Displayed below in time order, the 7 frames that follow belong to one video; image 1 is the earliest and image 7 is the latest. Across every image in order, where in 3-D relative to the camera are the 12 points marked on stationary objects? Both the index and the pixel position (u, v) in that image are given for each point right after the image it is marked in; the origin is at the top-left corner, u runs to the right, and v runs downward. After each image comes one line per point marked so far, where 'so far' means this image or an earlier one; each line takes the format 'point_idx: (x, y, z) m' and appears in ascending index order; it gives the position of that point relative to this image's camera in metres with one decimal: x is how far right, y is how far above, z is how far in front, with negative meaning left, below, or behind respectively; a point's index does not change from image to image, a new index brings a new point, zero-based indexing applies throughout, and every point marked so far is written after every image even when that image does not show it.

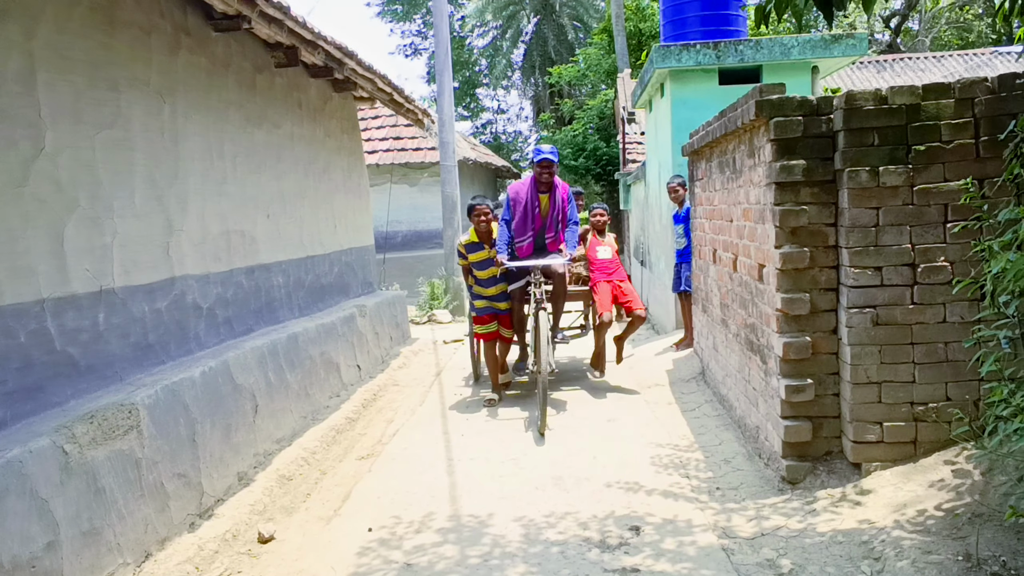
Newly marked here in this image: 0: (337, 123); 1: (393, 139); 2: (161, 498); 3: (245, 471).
0: (-1.7, +1.6, +7.8) m
1: (-1.8, +2.3, +12.4) m
2: (-1.5, -0.9, +3.4) m
3: (-1.4, -1.0, +4.4) m
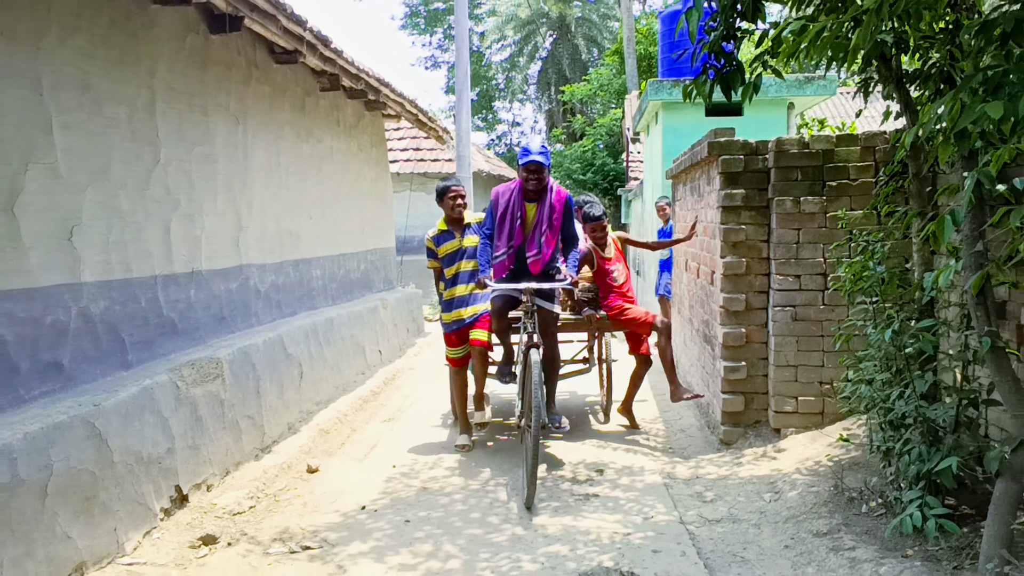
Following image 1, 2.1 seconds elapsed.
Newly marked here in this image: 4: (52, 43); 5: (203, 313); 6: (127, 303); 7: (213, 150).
0: (-1.6, +1.6, +8.8) m
1: (-1.6, +2.3, +13.5) m
2: (-1.5, -0.8, +4.5) m
3: (-1.4, -0.9, +5.4) m
4: (-2.0, +1.1, +3.6) m
5: (-1.8, -0.1, +4.8) m
6: (-1.9, -0.1, +4.1) m
7: (-1.9, +0.9, +5.1) m
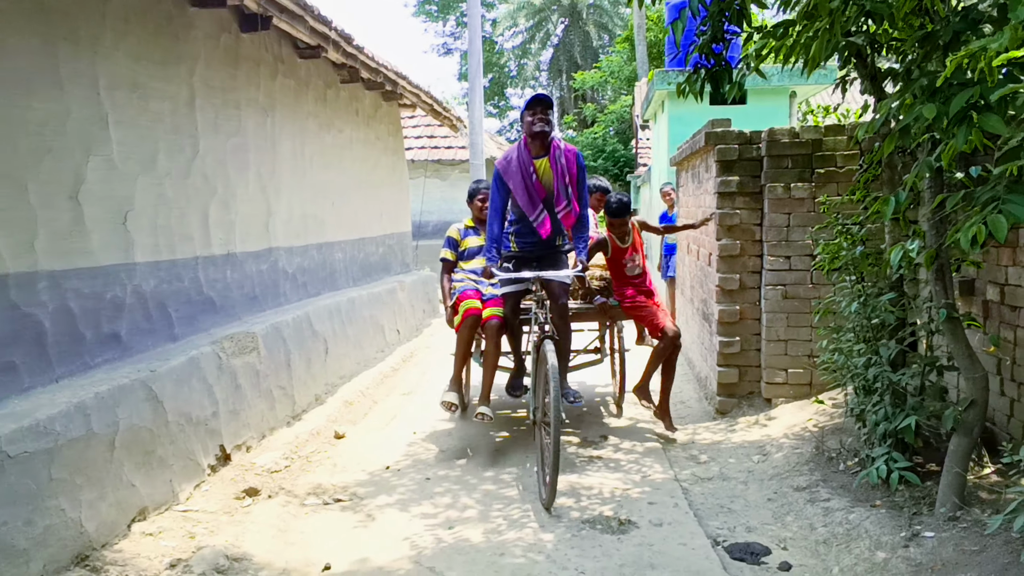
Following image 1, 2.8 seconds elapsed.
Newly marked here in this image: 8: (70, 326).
0: (-1.4, +1.8, +9.2) m
1: (-1.4, +2.6, +13.9) m
2: (-1.5, -0.7, +4.9) m
3: (-1.4, -0.7, +5.8) m
4: (-2.0, +1.2, +3.9) m
5: (-1.8, 0.0, +5.2) m
6: (-1.9, 0.0, +4.5) m
7: (-1.8, +1.0, +5.5) m
8: (-1.9, -0.2, +3.6) m
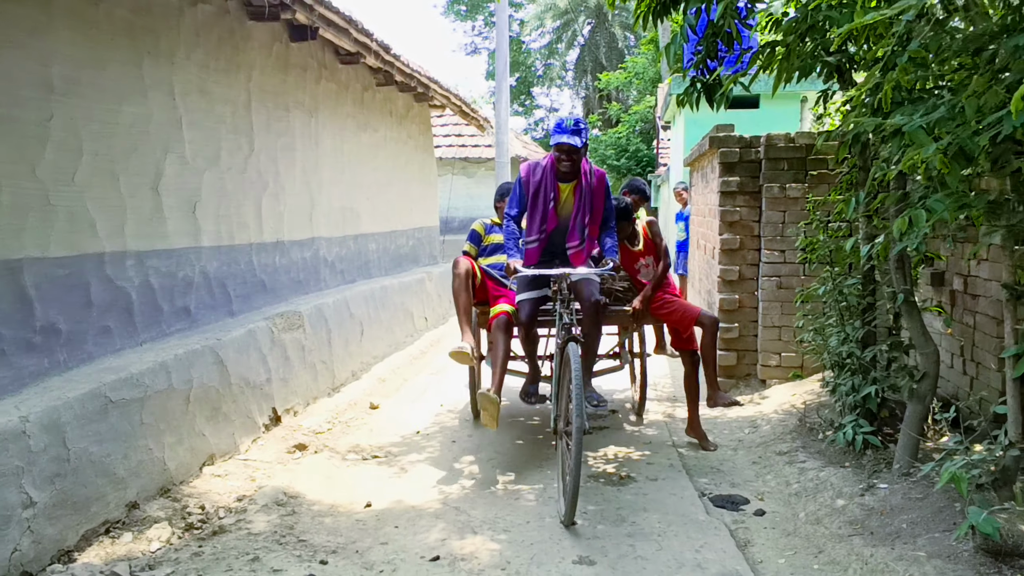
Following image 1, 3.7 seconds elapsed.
0: (-1.2, +1.9, +9.8) m
1: (-1.0, +2.7, +14.5) m
2: (-1.3, -0.6, +5.5) m
3: (-1.2, -0.6, +6.4) m
4: (-1.8, +1.3, +4.5) m
5: (-1.6, +0.1, +5.8) m
6: (-1.7, +0.1, +5.1) m
7: (-1.6, +1.1, +6.1) m
8: (-1.8, -0.1, +4.2) m
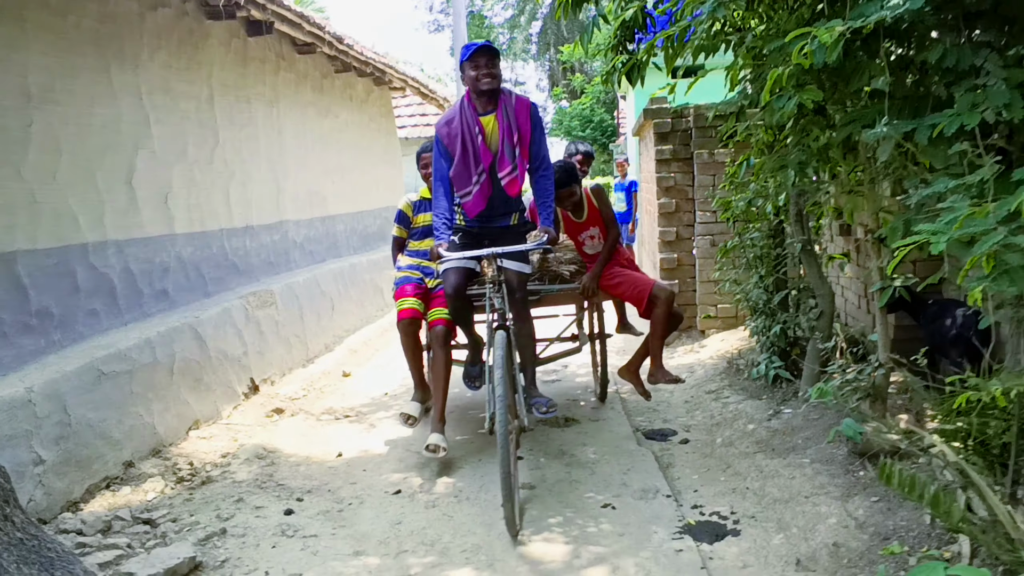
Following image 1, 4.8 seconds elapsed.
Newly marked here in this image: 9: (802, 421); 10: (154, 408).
0: (-1.7, +2.2, +10.1) m
1: (-1.7, +3.1, +14.8) m
2: (-1.6, -0.4, +5.9) m
3: (-1.5, -0.5, +6.8) m
4: (-2.2, +1.4, +4.9) m
5: (-2.0, +0.2, +6.2) m
6: (-2.1, +0.3, +5.5) m
7: (-2.0, +1.3, +6.5) m
8: (-2.1, 0.0, +4.6) m
9: (+1.4, -0.6, +3.9) m
10: (-1.8, -0.6, +4.1) m
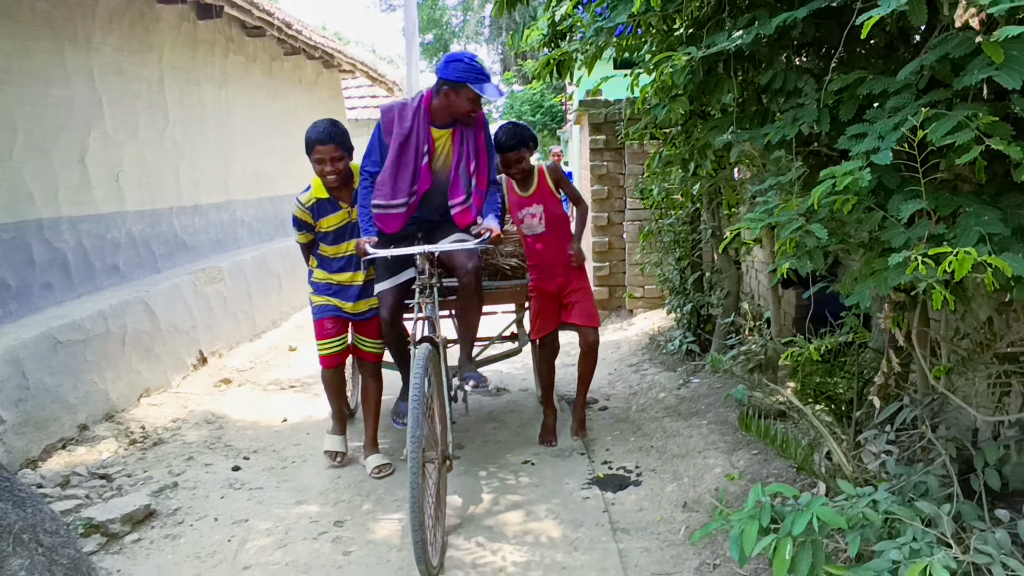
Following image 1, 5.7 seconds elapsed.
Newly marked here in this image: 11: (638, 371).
0: (-2.4, +2.5, +10.3) m
1: (-2.6, +3.5, +14.9) m
2: (-2.1, -0.2, +6.2) m
3: (-2.1, -0.3, +7.1) m
4: (-2.6, +1.5, +5.1) m
5: (-2.4, +0.4, +6.5) m
6: (-2.5, +0.4, +5.7) m
7: (-2.5, +1.4, +6.7) m
8: (-2.5, +0.2, +4.8) m
9: (+1.0, -0.5, +4.3) m
10: (-2.2, -0.5, +4.4) m
11: (+0.8, -0.5, +5.1) m
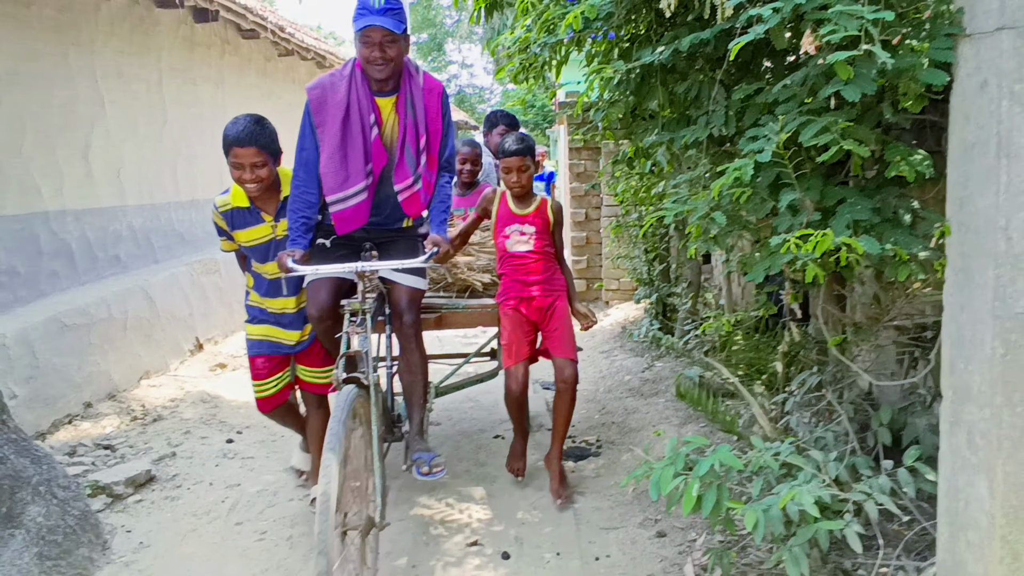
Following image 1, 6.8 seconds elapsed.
0: (-2.5, +2.6, +10.6) m
1: (-2.8, +3.6, +15.2) m
2: (-2.2, -0.2, +6.5) m
3: (-2.2, -0.2, +7.4) m
4: (-2.7, +1.6, +5.4) m
5: (-2.6, +0.5, +6.8) m
6: (-2.6, +0.5, +6.0) m
7: (-2.7, +1.5, +7.0) m
8: (-2.6, +0.2, +5.1) m
9: (+0.9, -0.5, +4.6) m
10: (-2.3, -0.4, +4.7) m
11: (+0.6, -0.5, +5.4) m
